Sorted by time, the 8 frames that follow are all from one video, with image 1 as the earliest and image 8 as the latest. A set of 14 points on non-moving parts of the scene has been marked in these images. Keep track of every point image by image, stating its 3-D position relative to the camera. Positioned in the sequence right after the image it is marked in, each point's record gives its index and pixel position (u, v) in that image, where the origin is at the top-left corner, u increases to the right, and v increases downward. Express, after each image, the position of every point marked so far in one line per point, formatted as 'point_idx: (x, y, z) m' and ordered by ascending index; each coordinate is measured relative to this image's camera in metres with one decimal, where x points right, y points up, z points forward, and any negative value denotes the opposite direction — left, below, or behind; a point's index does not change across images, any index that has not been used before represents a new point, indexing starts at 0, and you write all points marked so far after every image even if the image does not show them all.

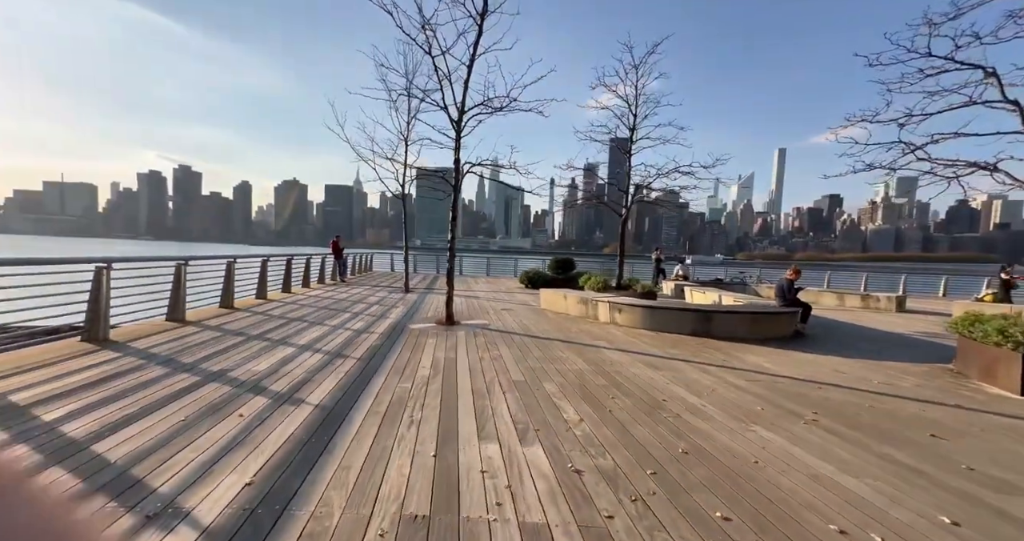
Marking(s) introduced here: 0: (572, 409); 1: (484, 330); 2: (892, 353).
0: (+0.6, -1.3, +4.2) m
1: (-0.6, -1.2, +9.0) m
2: (+7.4, -1.7, +8.5) m
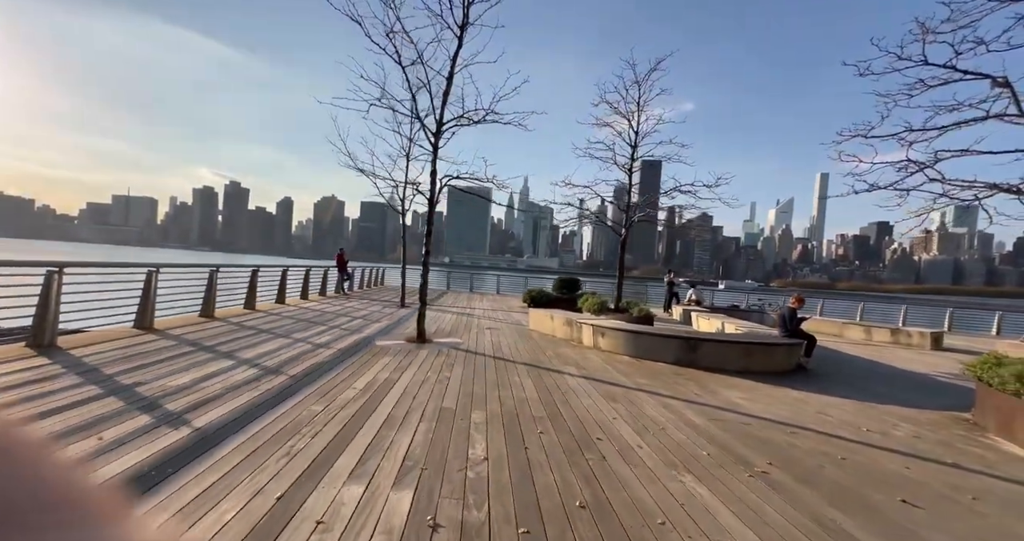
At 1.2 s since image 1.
0: (-0.2, -1.5, +3.7) m
1: (-1.2, -1.5, +8.6) m
2: (+6.8, -2.2, +7.7) m
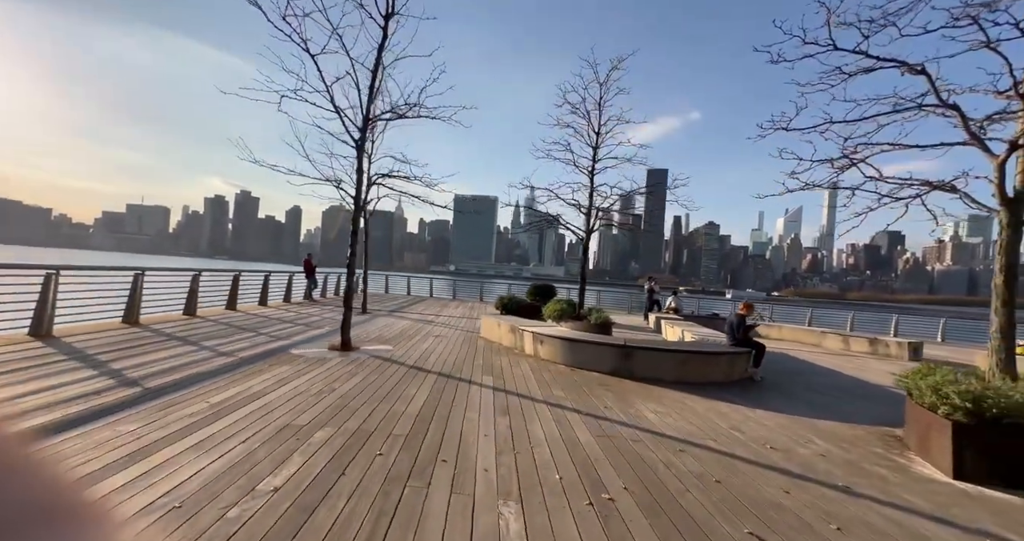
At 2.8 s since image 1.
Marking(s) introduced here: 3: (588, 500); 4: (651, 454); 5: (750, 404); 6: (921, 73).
0: (-1.6, -1.5, +3.2) m
1: (-2.6, -1.6, +8.0) m
2: (+5.4, -2.3, +7.3) m
3: (+0.6, -1.6, +3.1) m
4: (+1.3, -1.7, +4.1) m
5: (+3.9, -2.1, +7.1) m
6: (+4.8, +2.3, +5.1) m
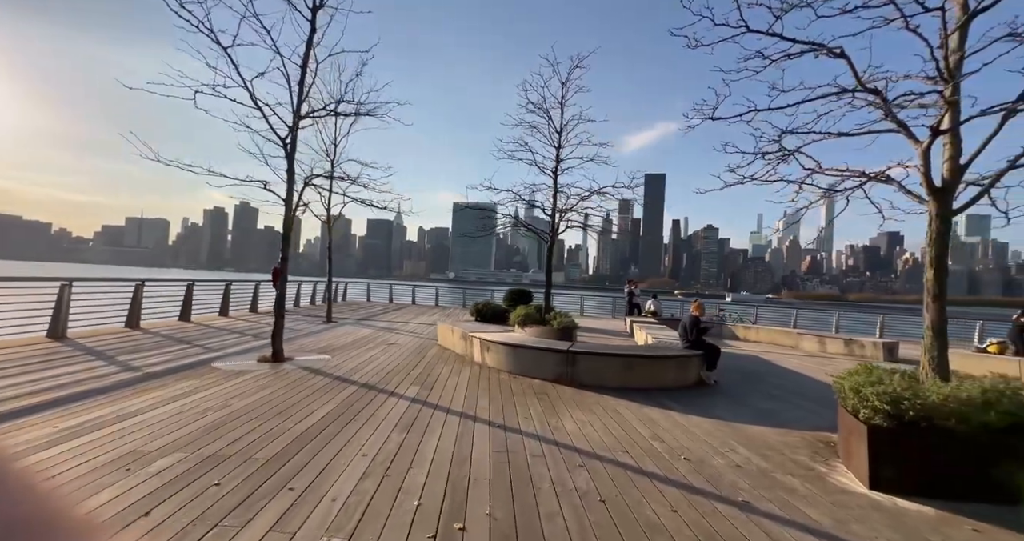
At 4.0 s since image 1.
0: (-2.6, -1.5, +2.8) m
1: (-3.7, -1.7, +7.6) m
2: (+4.3, -2.2, +7.0) m
3: (-0.5, -1.6, +2.7) m
4: (+0.3, -1.7, +3.7) m
5: (+2.8, -2.1, +6.8) m
6: (+3.6, +2.4, +4.9) m
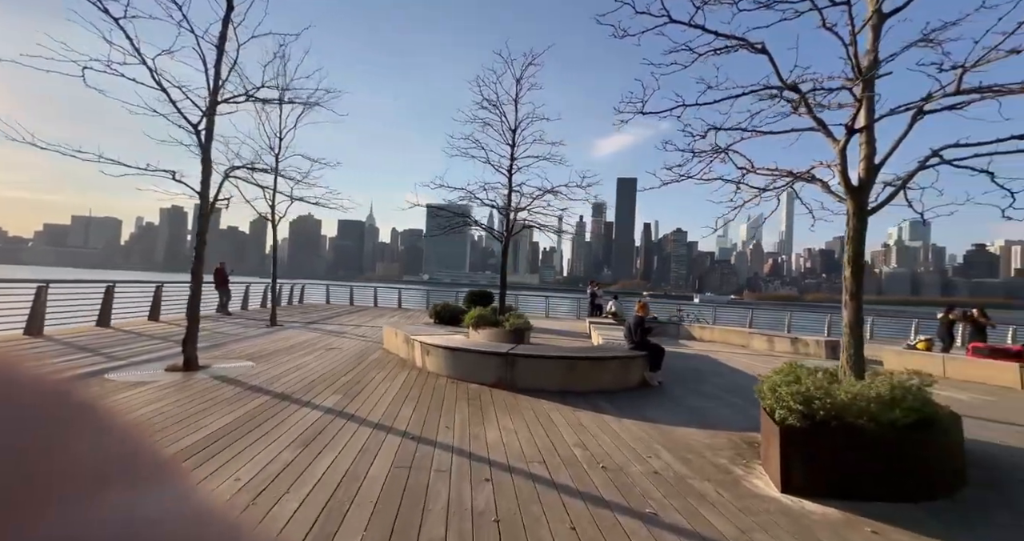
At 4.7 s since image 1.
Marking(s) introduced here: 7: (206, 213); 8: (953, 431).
0: (-3.4, -1.5, +2.3) m
1: (-4.8, -1.7, +6.9) m
2: (+3.2, -2.2, +7.0) m
3: (-1.2, -1.6, +2.4) m
4: (-0.6, -1.7, +3.4) m
5: (+1.7, -2.1, +6.7) m
6: (+2.7, +2.4, +4.8) m
7: (-4.8, +0.9, +6.9) m
8: (+4.1, -1.6, +4.2) m
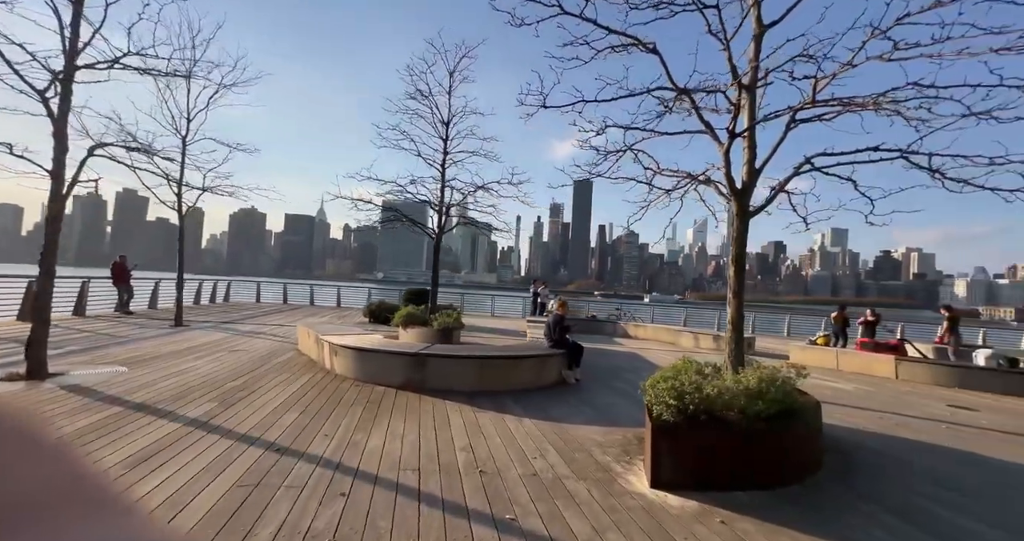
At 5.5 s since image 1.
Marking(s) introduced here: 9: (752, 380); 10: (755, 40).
0: (-4.2, -1.4, +1.6) m
1: (-6.2, -1.6, +6.1) m
2: (+1.7, -2.2, +7.1) m
3: (-2.1, -1.5, +2.0) m
4: (-1.6, -1.6, +3.1) m
5: (+0.3, -2.1, +6.6) m
6: (+1.6, +2.4, +4.9) m
7: (-6.2, +1.0, +6.0) m
8: (+2.9, -1.6, +4.4) m
9: (+2.4, -1.1, +4.4) m
10: (+2.8, +2.7, +5.0) m
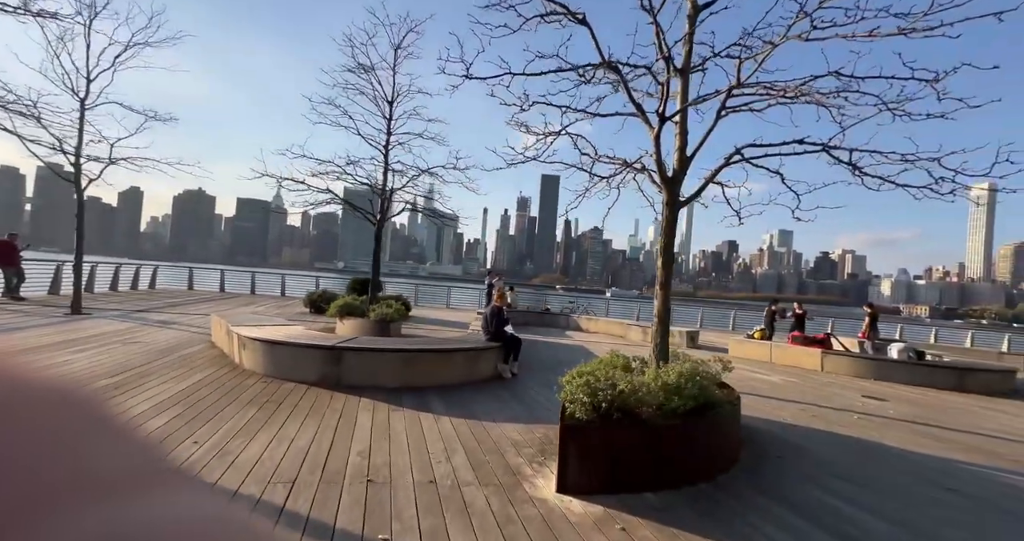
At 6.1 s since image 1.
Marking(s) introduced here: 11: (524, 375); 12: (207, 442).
0: (-4.8, -1.2, +0.8) m
1: (-7.2, -1.3, +5.1) m
2: (+0.6, -2.0, +6.8) m
3: (-2.7, -1.4, +1.4) m
4: (-2.3, -1.5, +2.5) m
5: (-0.8, -1.9, +6.2) m
6: (+0.7, +2.5, +4.5) m
7: (-7.1, +1.3, +5.0) m
8: (+2.0, -1.5, +4.3) m
9: (+1.5, -1.0, +4.2) m
10: (+1.9, +2.8, +4.8) m
11: (+0.2, -2.1, +9.1) m
12: (-2.7, -1.6, +4.0) m
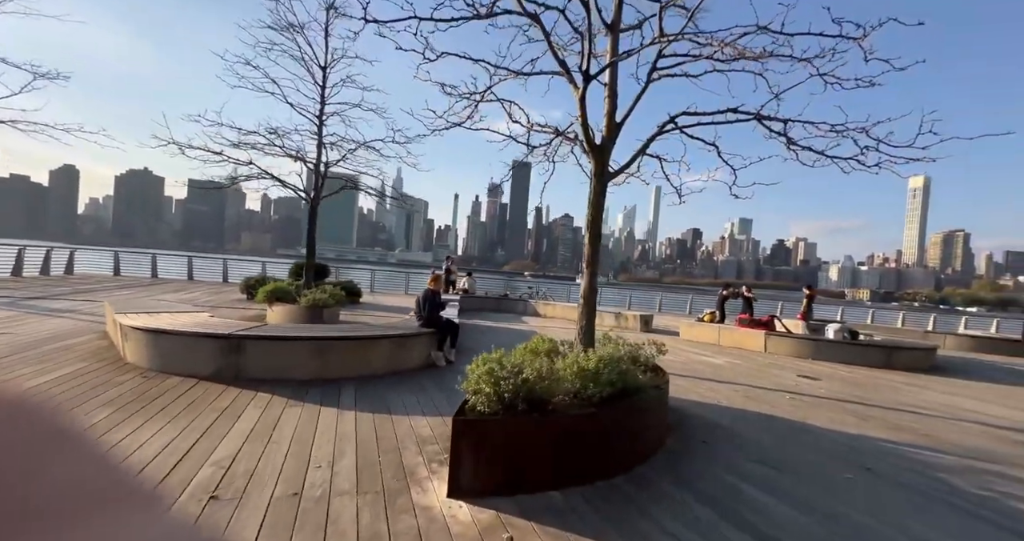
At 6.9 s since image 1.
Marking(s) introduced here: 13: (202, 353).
0: (-5.4, -1.1, -0.1) m
1: (-8.1, -1.1, +4.0) m
2: (-0.5, -1.7, +6.4) m
3: (-3.4, -1.3, +0.7) m
4: (-3.0, -1.3, +1.9) m
5: (-1.8, -1.6, +5.6) m
6: (-0.2, +2.8, +4.0) m
7: (-8.0, +1.5, +3.8) m
8: (+1.2, -1.3, +3.9) m
9: (+0.6, -0.8, +3.8) m
10: (+1.0, +3.0, +4.3) m
11: (-1.0, -1.8, +8.6) m
12: (-3.5, -1.4, +3.3) m
13: (-4.2, -1.1, +6.1) m
